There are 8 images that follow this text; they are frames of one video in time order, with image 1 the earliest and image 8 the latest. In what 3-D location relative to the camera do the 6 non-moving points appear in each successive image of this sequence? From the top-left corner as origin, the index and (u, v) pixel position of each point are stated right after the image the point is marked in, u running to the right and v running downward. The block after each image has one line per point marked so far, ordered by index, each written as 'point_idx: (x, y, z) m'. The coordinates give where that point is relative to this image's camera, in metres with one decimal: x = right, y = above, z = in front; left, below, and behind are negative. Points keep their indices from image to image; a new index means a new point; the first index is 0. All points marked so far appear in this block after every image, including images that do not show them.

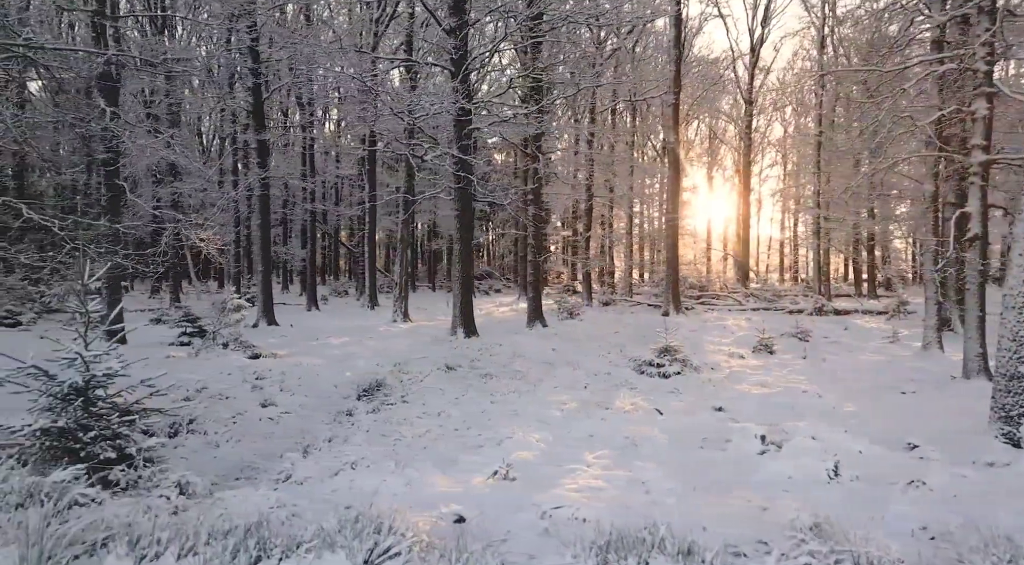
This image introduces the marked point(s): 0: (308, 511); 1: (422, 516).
0: (-1.4, -1.6, +5.3) m
1: (-0.6, -1.6, +5.2) m
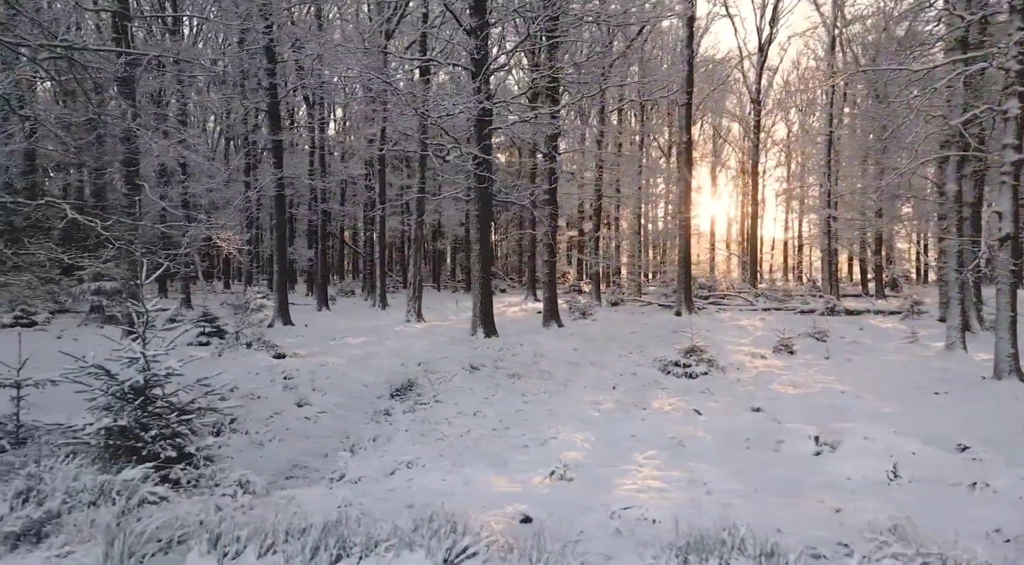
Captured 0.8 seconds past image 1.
0: (-0.9, -1.6, +5.3) m
1: (-0.1, -1.6, +5.2) m
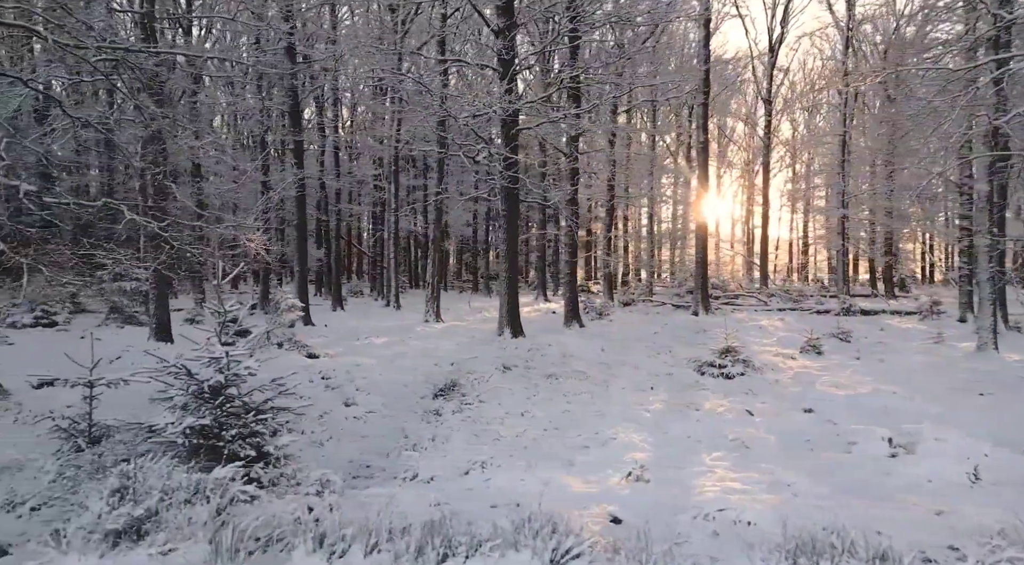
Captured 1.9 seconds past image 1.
0: (-0.3, -1.6, +5.3) m
1: (+0.5, -1.6, +5.2) m
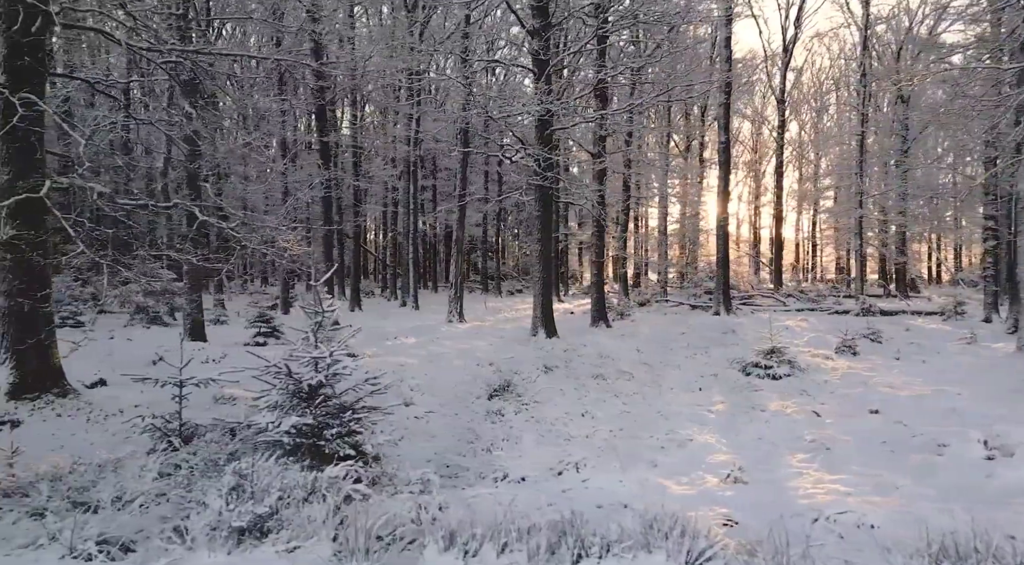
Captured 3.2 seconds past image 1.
0: (+0.5, -1.6, +5.3) m
1: (+1.3, -1.6, +5.1) m
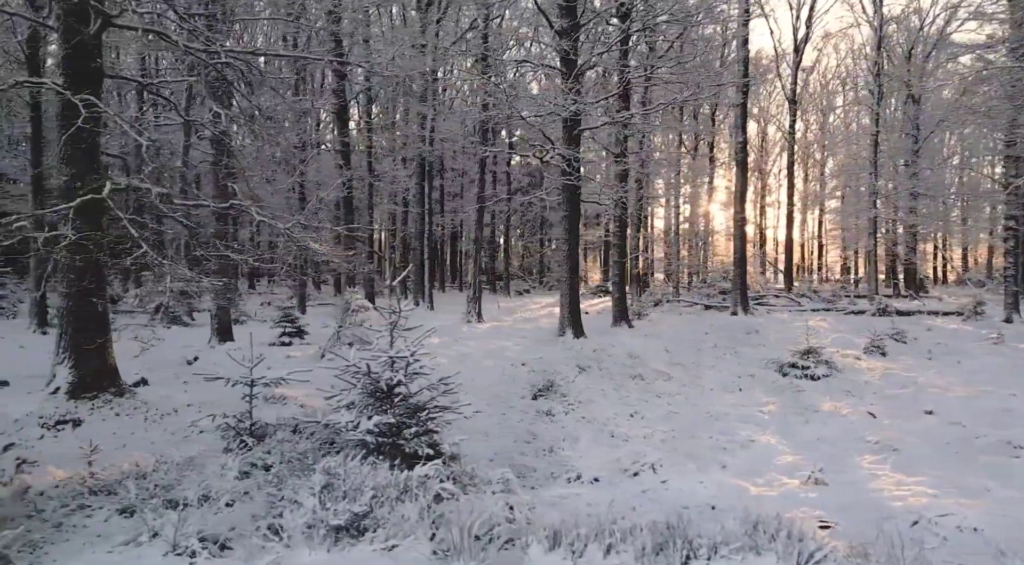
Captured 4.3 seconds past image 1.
0: (+1.1, -1.6, +5.3) m
1: (+1.9, -1.6, +5.1) m
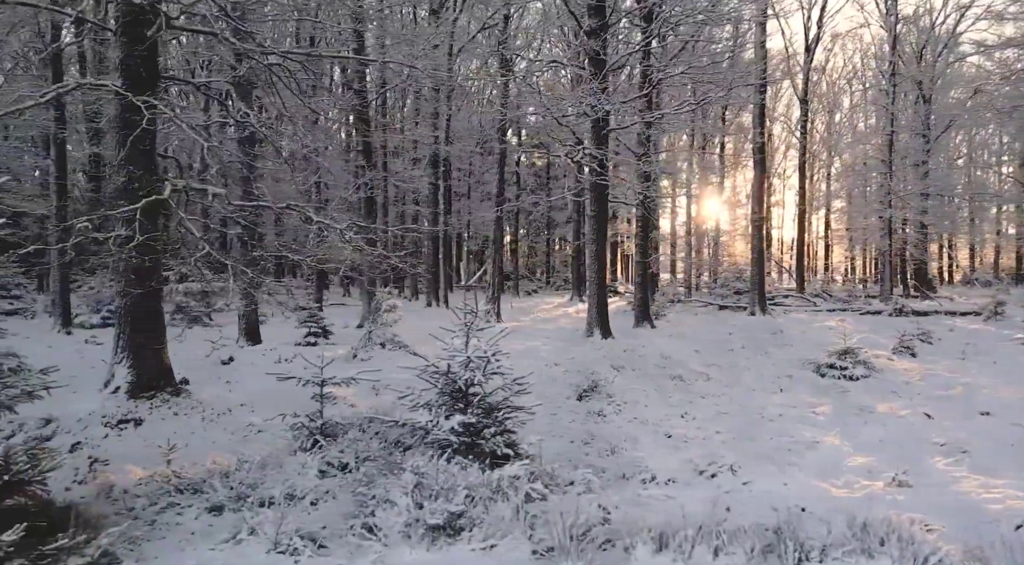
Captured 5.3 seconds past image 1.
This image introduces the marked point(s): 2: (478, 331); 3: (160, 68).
0: (+1.7, -1.6, +5.2) m
1: (+2.5, -1.6, +5.1) m
2: (-0.3, -0.4, +6.9) m
3: (-4.4, +2.7, +9.7) m
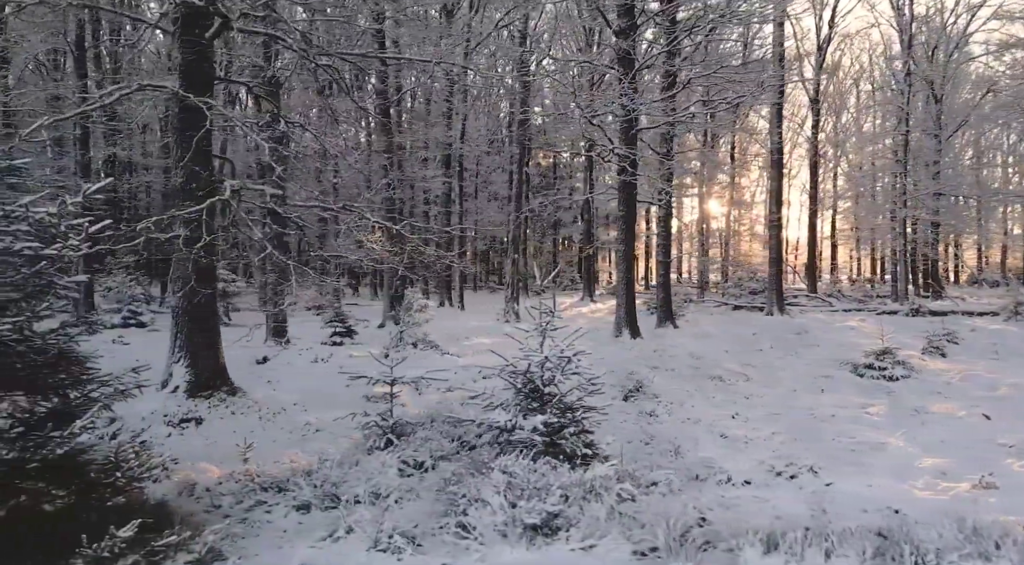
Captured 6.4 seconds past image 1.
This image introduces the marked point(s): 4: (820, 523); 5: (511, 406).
0: (+2.4, -1.6, +5.2) m
1: (+3.2, -1.6, +5.0) m
2: (+0.4, -0.4, +6.9) m
3: (-3.7, +2.7, +9.8) m
4: (+1.9, -1.5, +4.9) m
5: (0.0, -1.0, +6.6) m
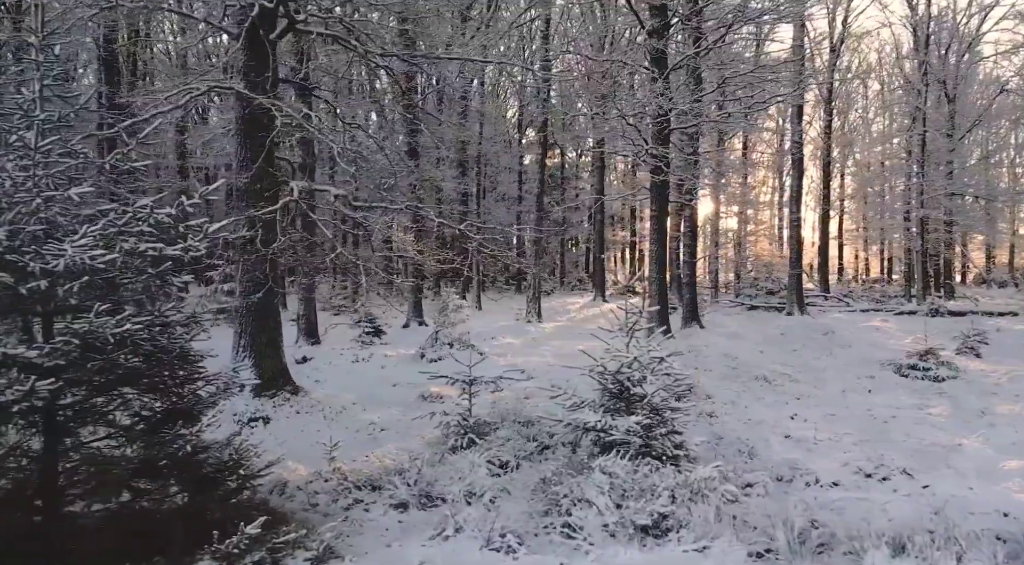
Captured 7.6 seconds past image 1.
0: (+3.1, -1.6, +5.2) m
1: (+3.9, -1.6, +4.9) m
2: (+1.1, -0.4, +6.9) m
3: (-2.9, +2.7, +9.9) m
4: (+2.6, -1.5, +4.9) m
5: (+0.8, -1.1, +6.6) m
